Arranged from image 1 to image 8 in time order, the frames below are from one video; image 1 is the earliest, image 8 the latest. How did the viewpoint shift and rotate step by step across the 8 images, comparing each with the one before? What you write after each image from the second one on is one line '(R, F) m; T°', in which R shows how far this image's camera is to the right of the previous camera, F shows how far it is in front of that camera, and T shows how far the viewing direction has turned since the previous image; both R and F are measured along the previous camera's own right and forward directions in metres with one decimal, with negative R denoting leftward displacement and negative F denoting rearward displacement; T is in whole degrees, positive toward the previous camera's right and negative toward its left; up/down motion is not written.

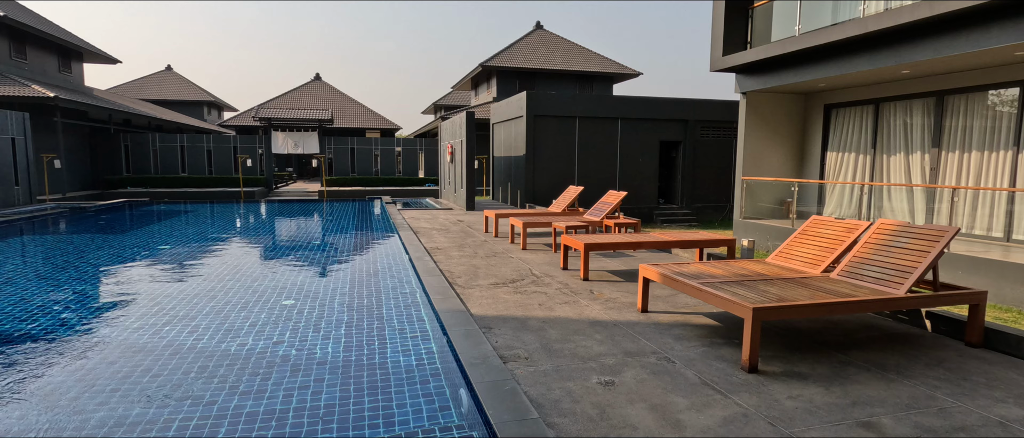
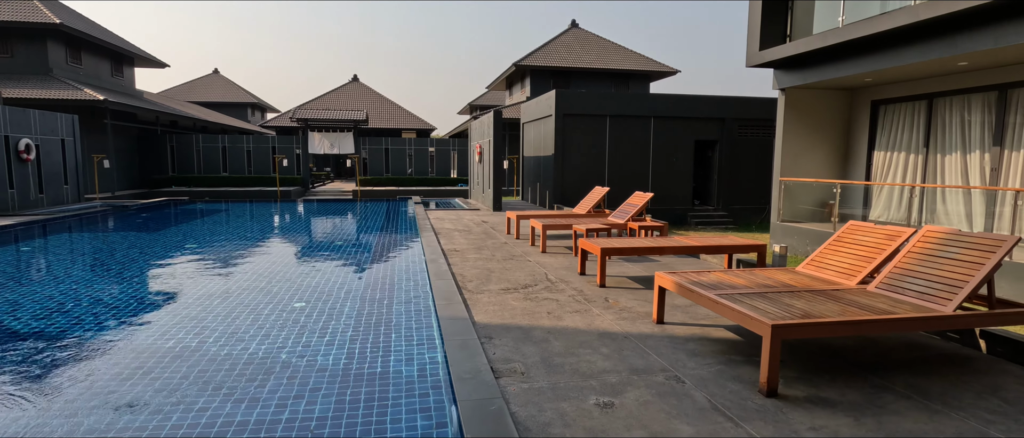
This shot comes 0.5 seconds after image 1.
(+0.2, +0.2) m; -4°
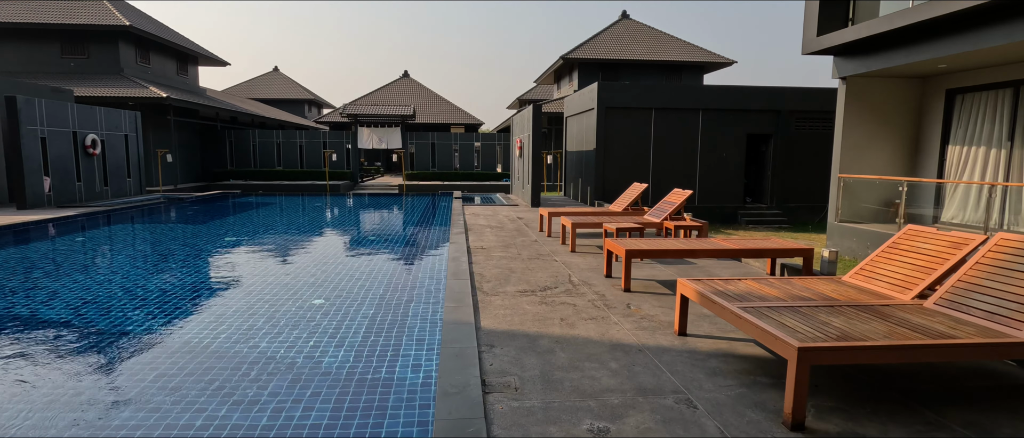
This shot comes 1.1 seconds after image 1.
(+0.3, +0.3) m; -5°
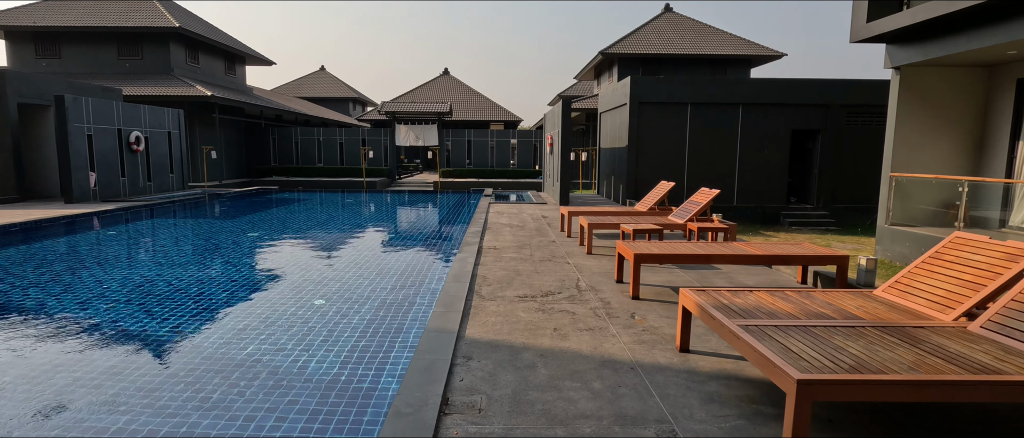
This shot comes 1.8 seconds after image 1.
(+0.4, +0.3) m; -5°
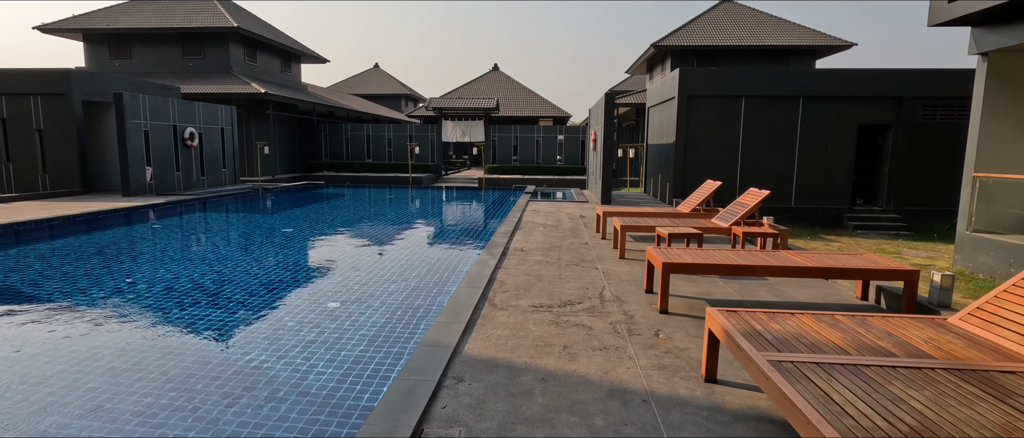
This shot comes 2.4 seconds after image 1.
(+0.3, +0.4) m; -5°
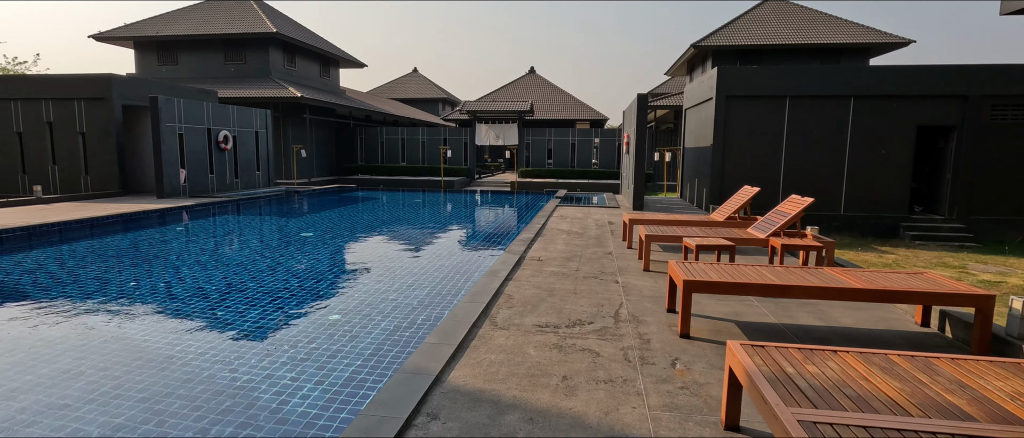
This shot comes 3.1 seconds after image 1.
(+0.2, +0.4) m; -4°
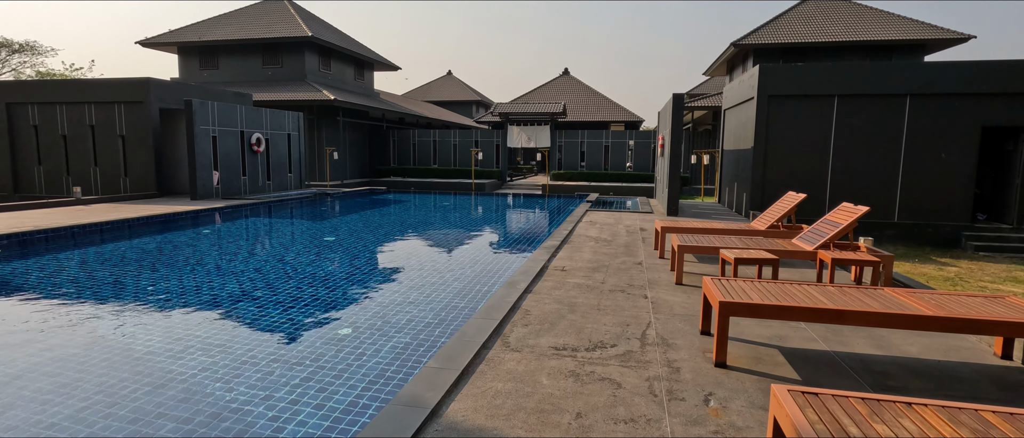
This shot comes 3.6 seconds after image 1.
(+0.1, +0.3) m; -4°
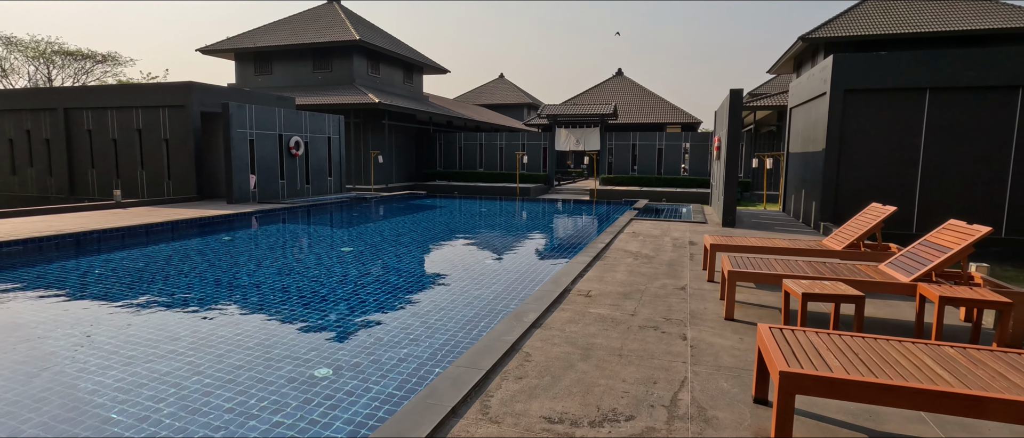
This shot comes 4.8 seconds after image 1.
(+0.3, +0.8) m; -6°
